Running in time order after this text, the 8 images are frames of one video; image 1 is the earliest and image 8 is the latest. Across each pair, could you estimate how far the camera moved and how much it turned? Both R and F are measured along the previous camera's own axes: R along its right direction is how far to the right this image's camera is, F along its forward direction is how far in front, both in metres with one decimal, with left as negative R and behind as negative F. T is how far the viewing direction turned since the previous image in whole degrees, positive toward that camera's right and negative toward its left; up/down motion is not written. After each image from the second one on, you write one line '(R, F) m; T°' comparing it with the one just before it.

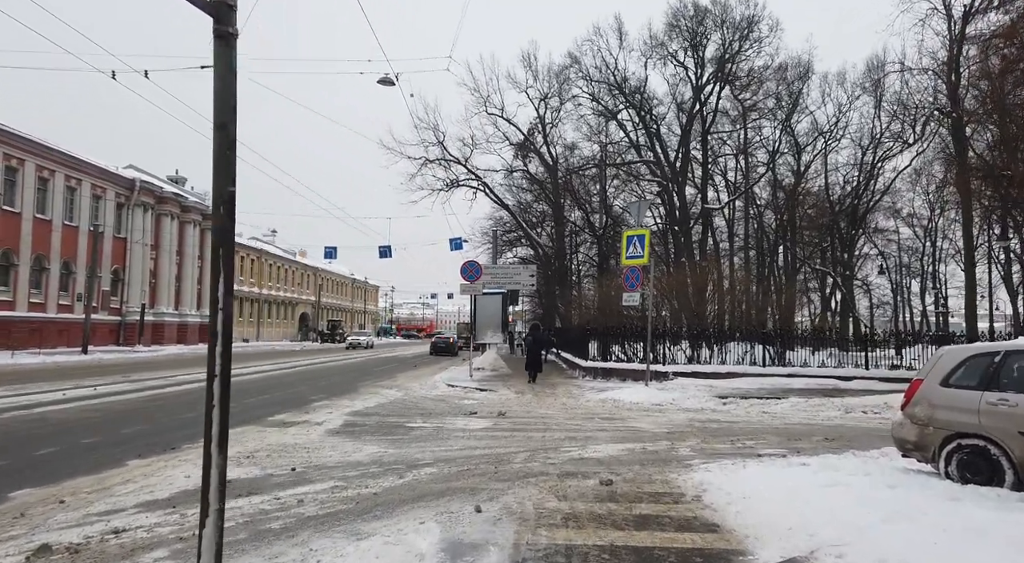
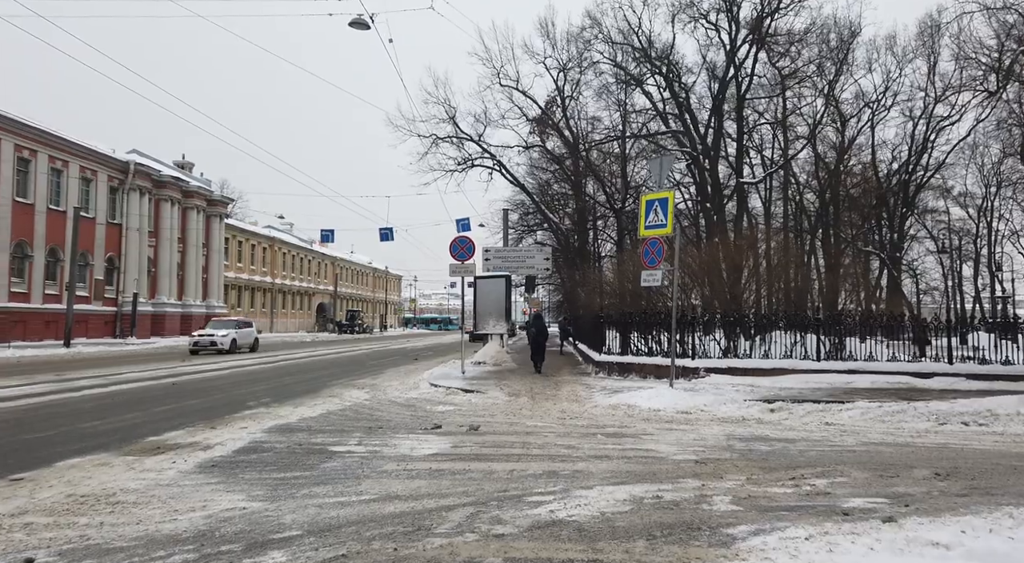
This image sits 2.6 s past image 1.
(+0.8, +3.3) m; -2°
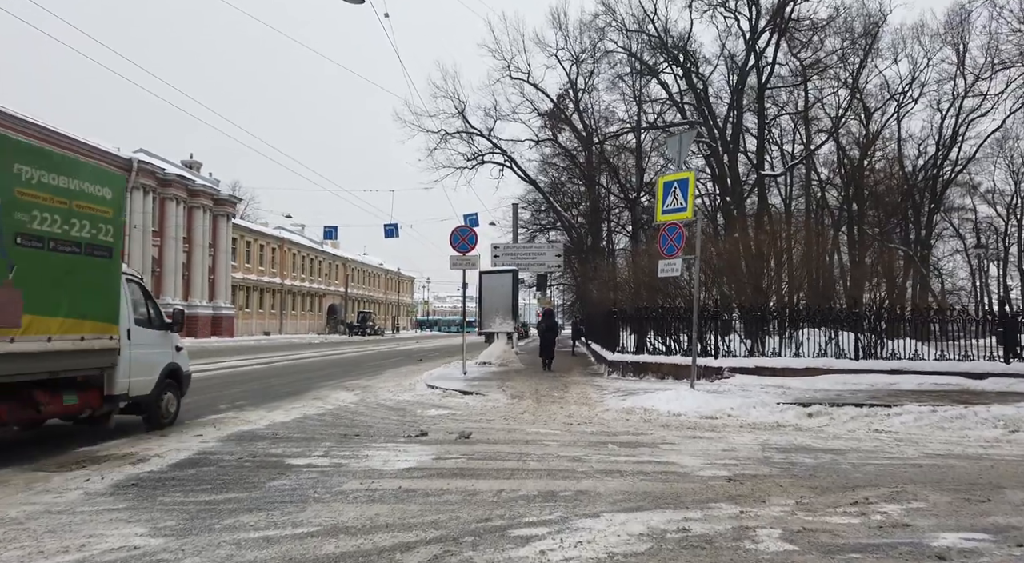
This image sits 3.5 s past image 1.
(+0.2, +1.4) m; -1°
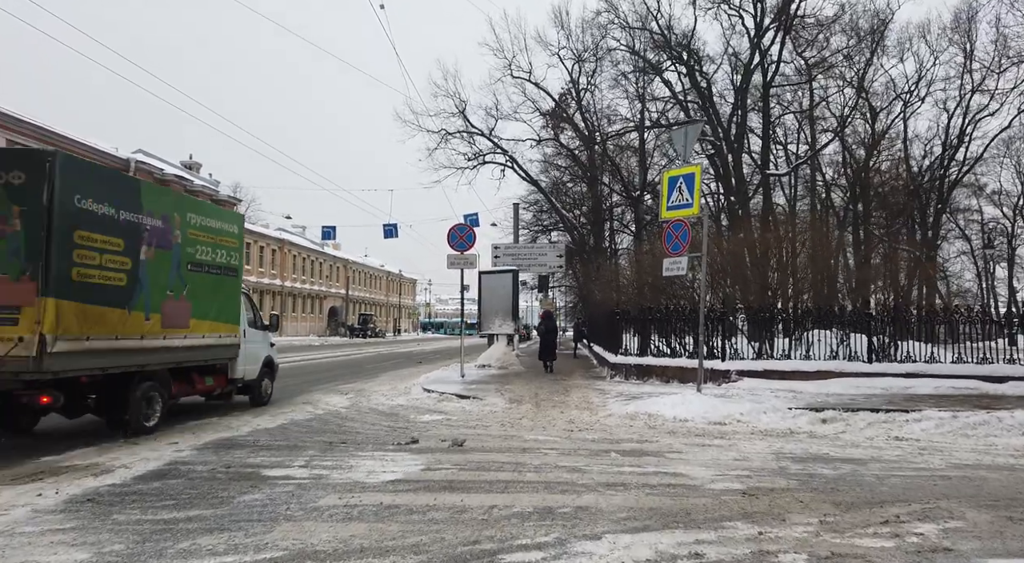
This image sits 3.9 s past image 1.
(+0.1, +0.5) m; 0°
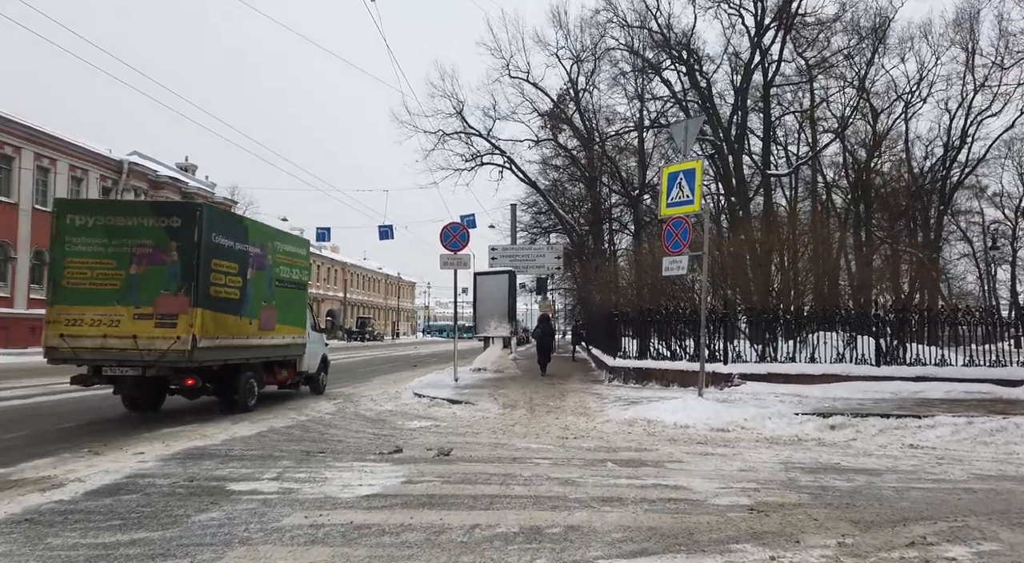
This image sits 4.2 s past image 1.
(+0.1, +0.5) m; 0°
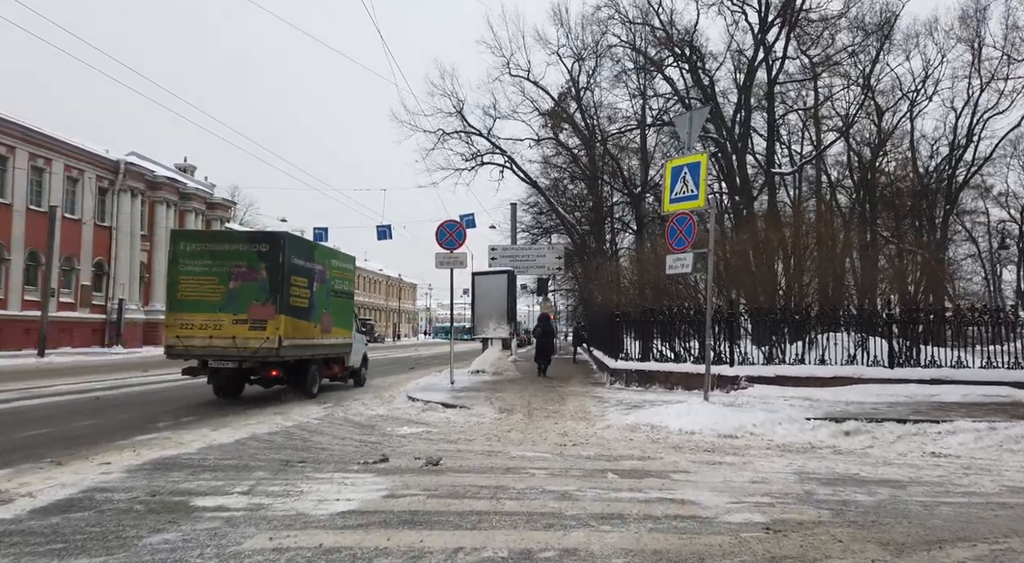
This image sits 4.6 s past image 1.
(+0.1, +0.5) m; 0°
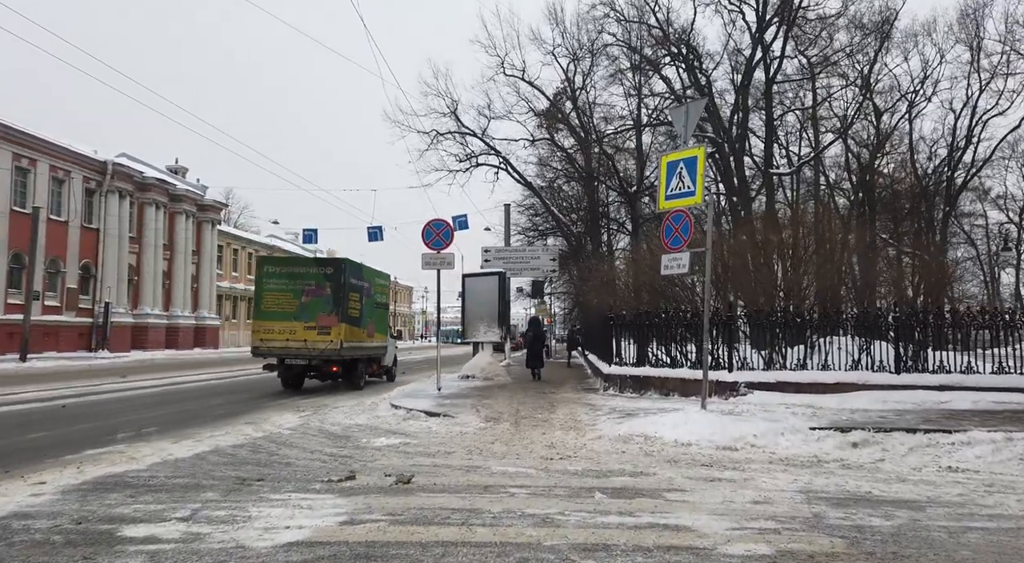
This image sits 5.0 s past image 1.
(+0.2, +0.6) m; 0°
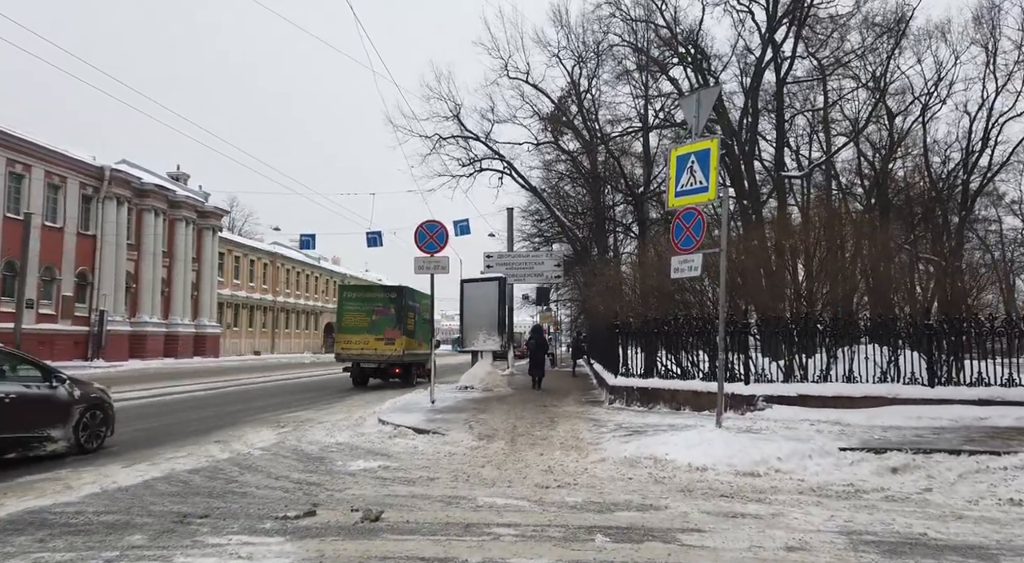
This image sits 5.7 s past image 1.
(+0.2, +0.9) m; -1°
